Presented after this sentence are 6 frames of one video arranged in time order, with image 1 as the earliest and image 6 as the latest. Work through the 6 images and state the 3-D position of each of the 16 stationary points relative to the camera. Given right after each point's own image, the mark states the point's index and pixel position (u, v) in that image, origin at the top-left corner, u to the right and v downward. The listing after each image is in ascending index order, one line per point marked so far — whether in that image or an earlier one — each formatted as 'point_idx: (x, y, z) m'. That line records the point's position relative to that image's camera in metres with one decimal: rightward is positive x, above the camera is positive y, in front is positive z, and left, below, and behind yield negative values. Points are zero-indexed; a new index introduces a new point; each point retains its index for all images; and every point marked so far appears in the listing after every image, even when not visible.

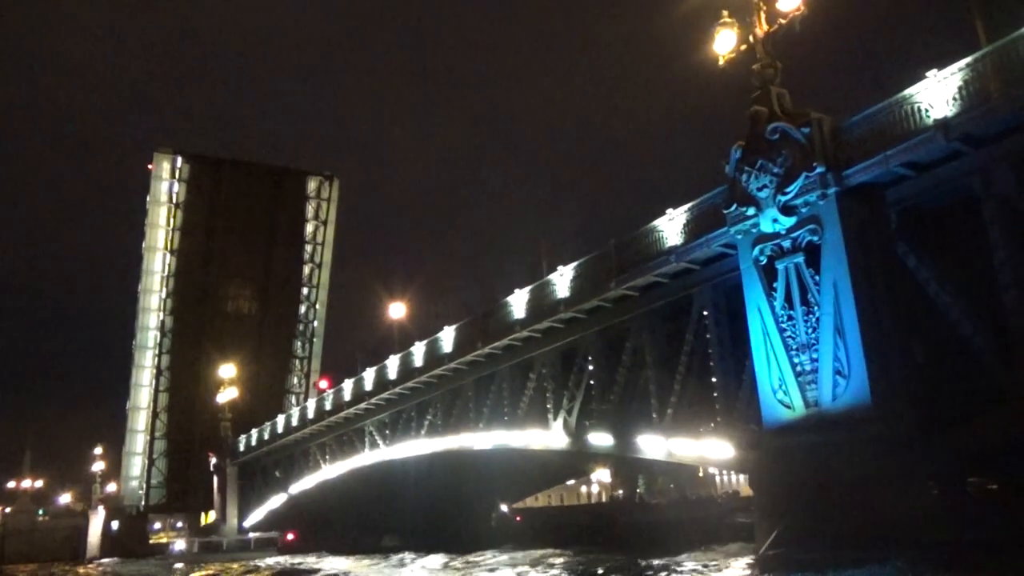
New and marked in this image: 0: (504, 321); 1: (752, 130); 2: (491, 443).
0: (-0.1, -0.6, +14.1) m
1: (+2.6, +1.7, +9.2) m
2: (-0.4, -2.7, +14.6) m
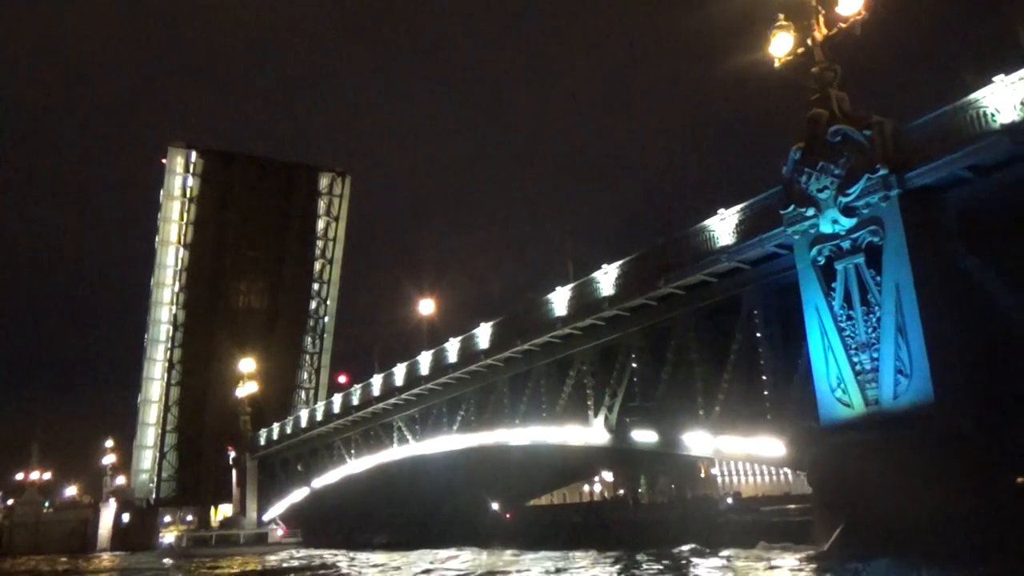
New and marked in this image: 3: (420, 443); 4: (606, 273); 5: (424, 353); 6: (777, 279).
0: (+0.5, -0.5, +14.2) m
1: (+3.3, +1.7, +9.3) m
2: (+0.3, -2.6, +14.7) m
3: (-2.0, -3.3, +18.2) m
4: (+1.5, +0.2, +13.1) m
5: (-1.8, -1.4, +17.7) m
6: (+3.3, +0.1, +10.6) m
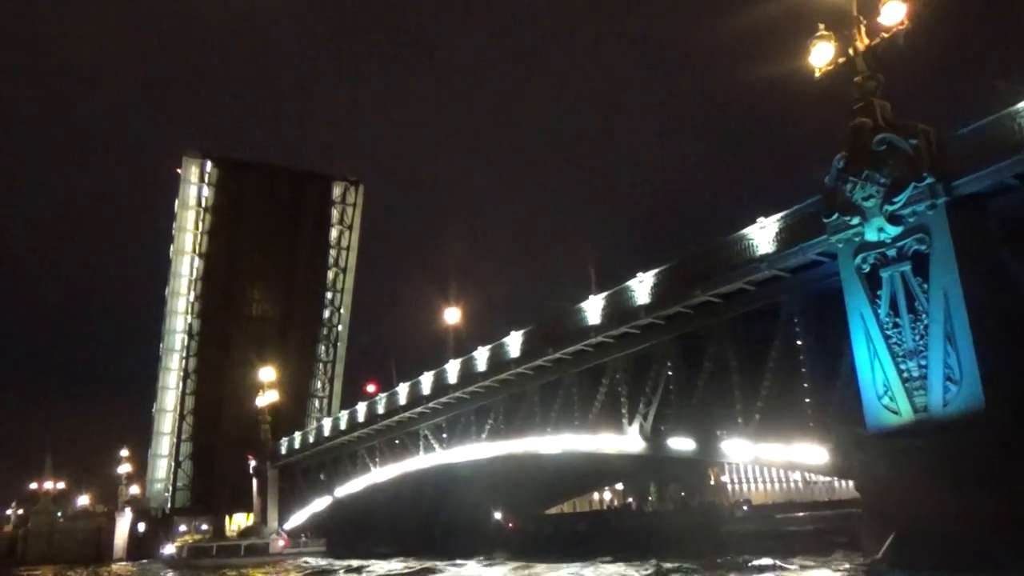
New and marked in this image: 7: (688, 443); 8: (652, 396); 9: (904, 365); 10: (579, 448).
0: (+1.1, -0.7, +14.3) m
1: (+3.8, +1.6, +9.4) m
2: (+0.8, -2.8, +14.8) m
3: (-1.4, -3.5, +18.2) m
4: (+2.0, +0.1, +13.2) m
5: (-1.3, -1.5, +17.7) m
6: (+3.8, 0.0, +10.6) m
7: (+2.6, -2.2, +12.3) m
8: (+2.2, -1.7, +13.0) m
9: (+4.2, -0.8, +9.0) m
10: (+1.1, -2.7, +14.4) m
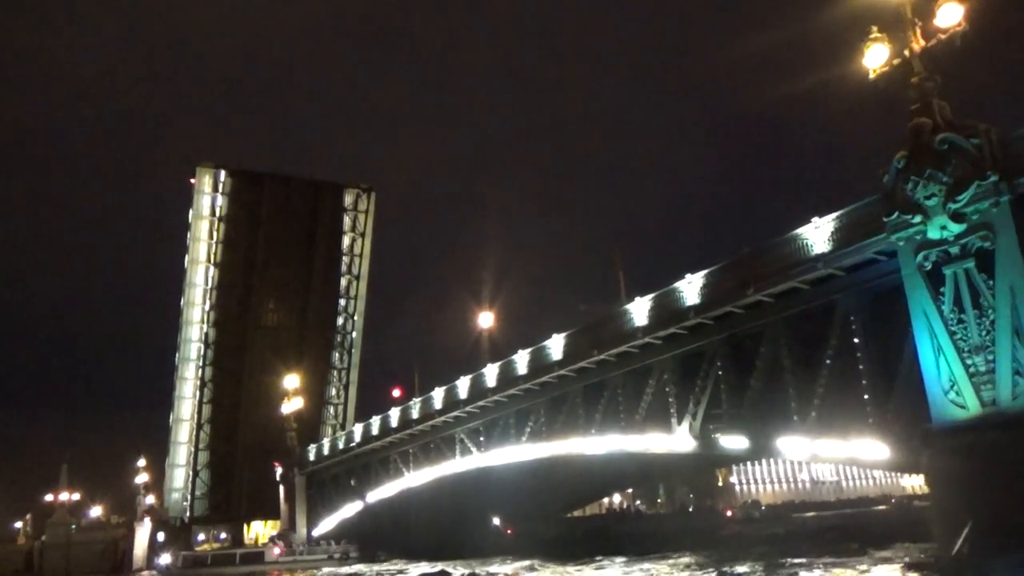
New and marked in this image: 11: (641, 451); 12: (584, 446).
0: (+1.9, -0.7, +14.5) m
1: (+4.6, +1.7, +9.6) m
2: (+1.7, -2.8, +14.9) m
3: (-0.6, -3.6, +18.4) m
4: (+2.8, +0.1, +13.3) m
5: (-0.5, -1.6, +17.9) m
6: (+4.6, 0.0, +10.8) m
7: (+3.4, -2.2, +12.4) m
8: (+3.0, -1.7, +13.2) m
9: (+5.0, -0.8, +9.2) m
10: (+1.9, -2.8, +14.5) m
11: (+2.2, -2.8, +14.5) m
12: (+1.3, -2.8, +15.1) m
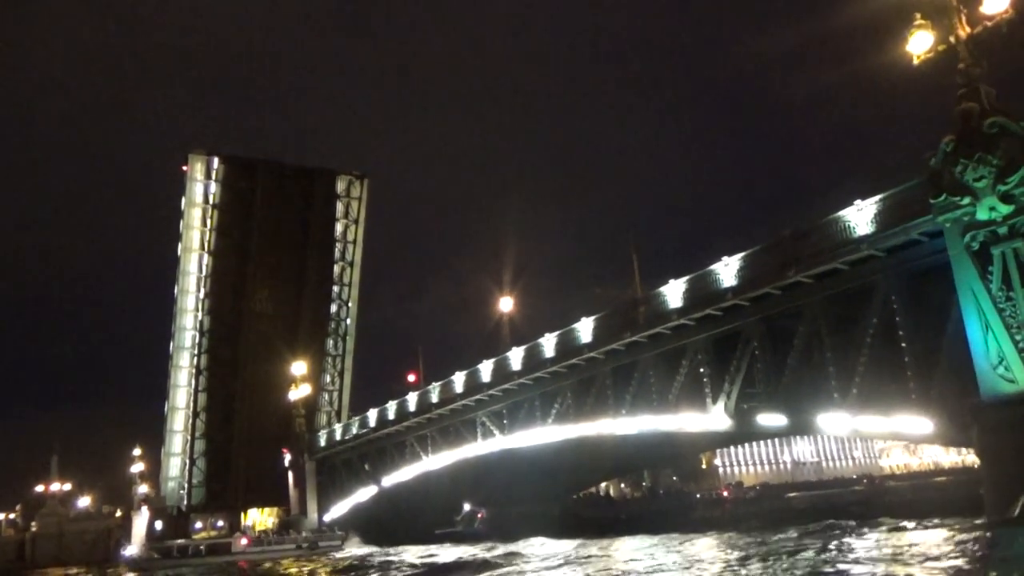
0: (+2.5, -0.4, +14.7) m
1: (+5.3, +1.9, +9.9) m
2: (+2.3, -2.5, +15.3) m
3: (0.0, -3.3, +18.6) m
4: (+3.4, +0.4, +13.6) m
5: (+0.1, -1.3, +18.1) m
6: (+5.3, +0.3, +11.1) m
7: (+4.0, -2.0, +12.8) m
8: (+3.6, -1.4, +13.5) m
9: (+5.7, -0.5, +9.5) m
10: (+2.6, -2.5, +14.8) m
11: (+2.8, -2.5, +14.8) m
12: (+1.9, -2.5, +15.4) m
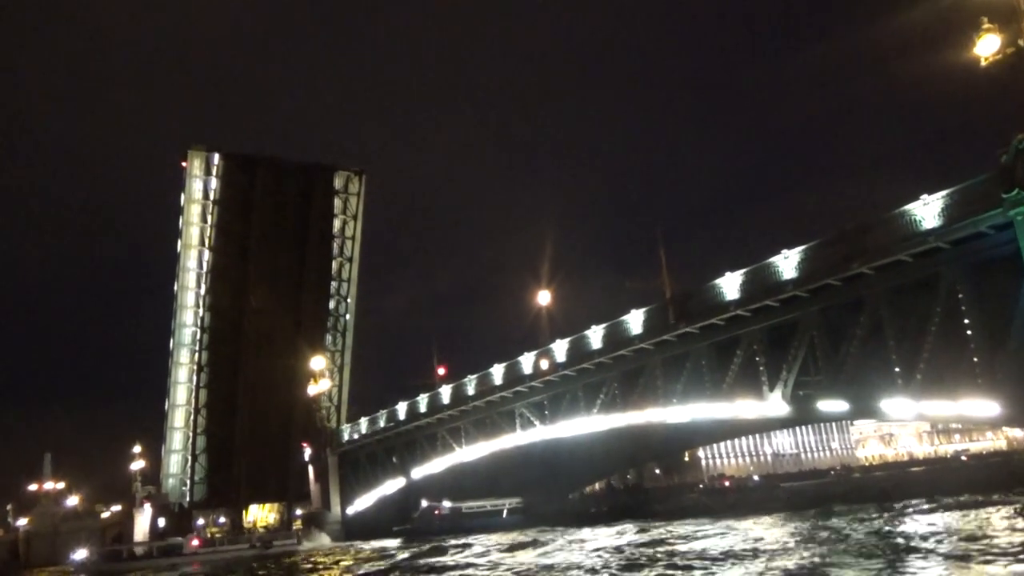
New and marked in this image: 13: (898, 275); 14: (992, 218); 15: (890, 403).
0: (+3.6, -0.3, +15.2) m
1: (+6.5, +2.0, +10.5) m
2: (+3.3, -2.4, +15.8) m
3: (+0.9, -3.1, +19.1) m
4: (+4.5, +0.5, +14.1) m
5: (+1.0, -1.2, +18.5) m
6: (+6.5, +0.4, +11.7) m
7: (+5.2, -1.8, +13.3) m
8: (+4.7, -1.3, +14.1) m
9: (+6.9, -0.4, +10.1) m
10: (+3.7, -2.3, +15.3) m
11: (+3.9, -2.4, +15.3) m
12: (+2.9, -2.4, +15.9) m
13: (+5.8, +0.2, +12.6) m
14: (+6.3, +0.9, +11.1) m
15: (+5.6, -1.7, +12.6) m
